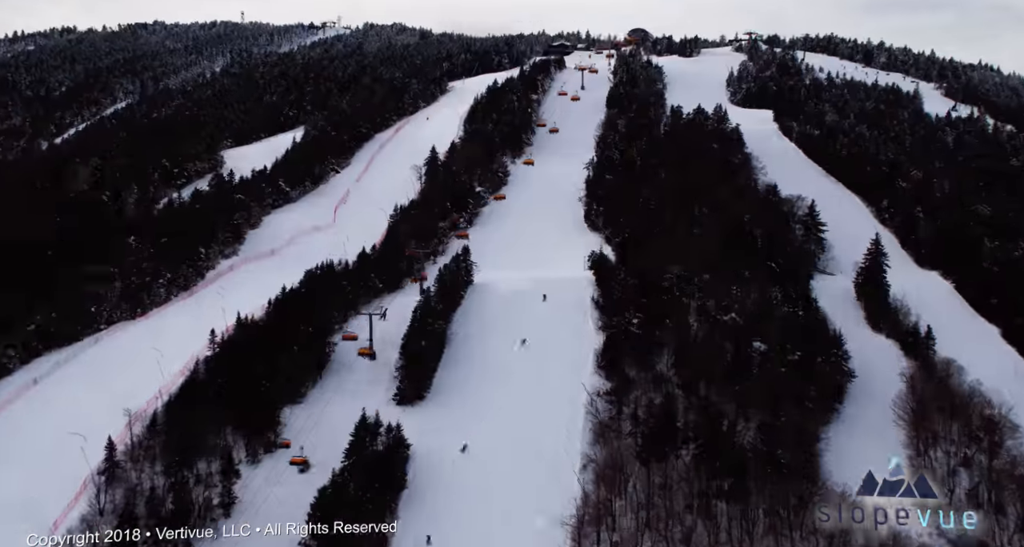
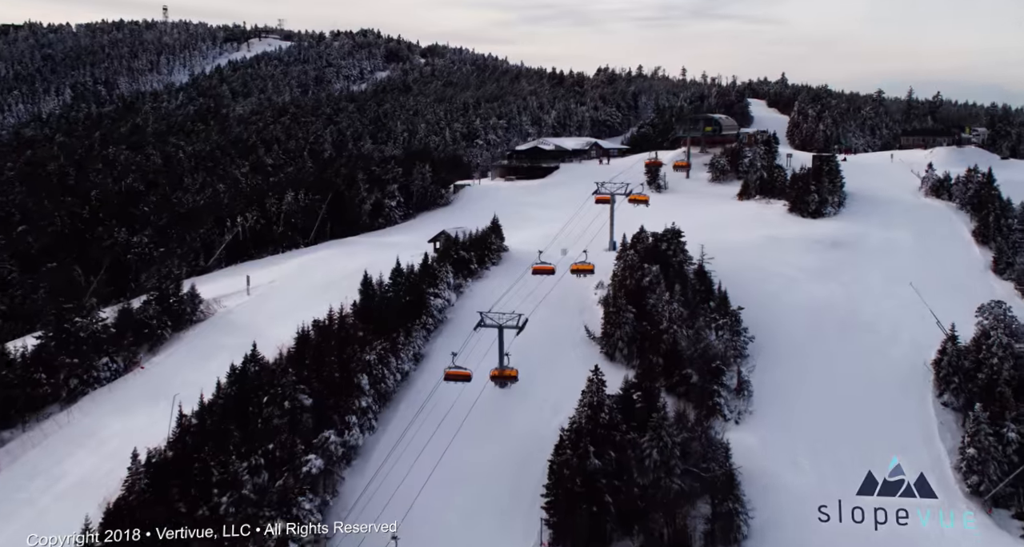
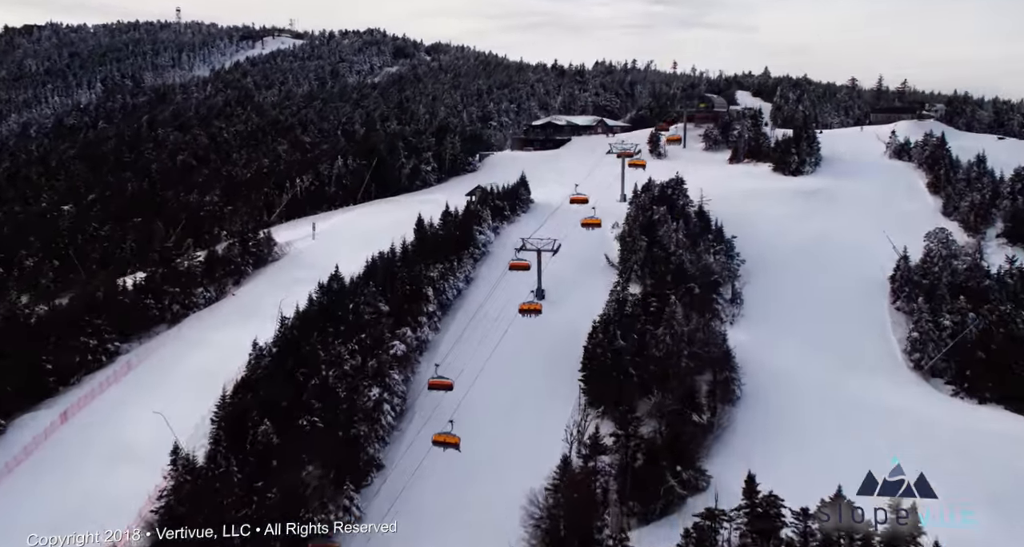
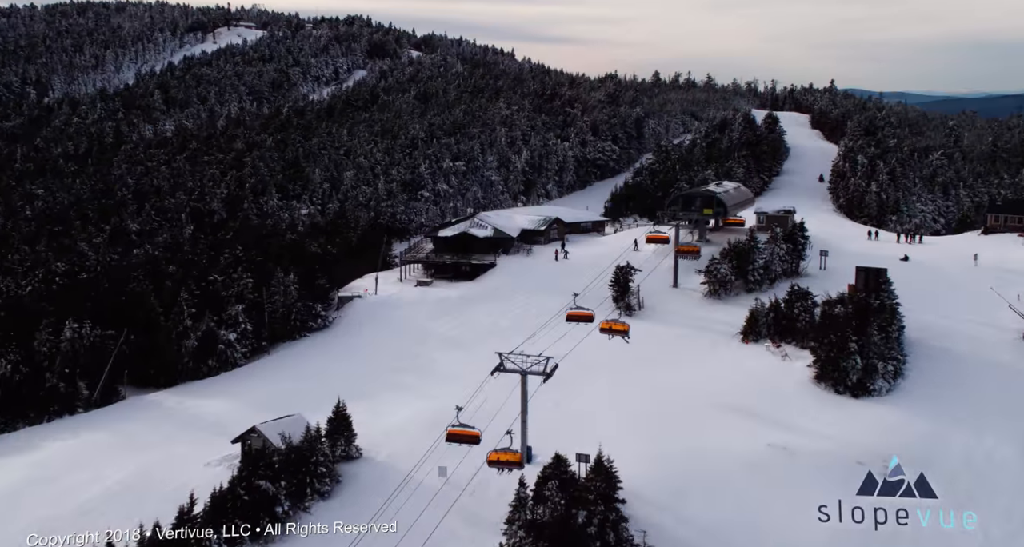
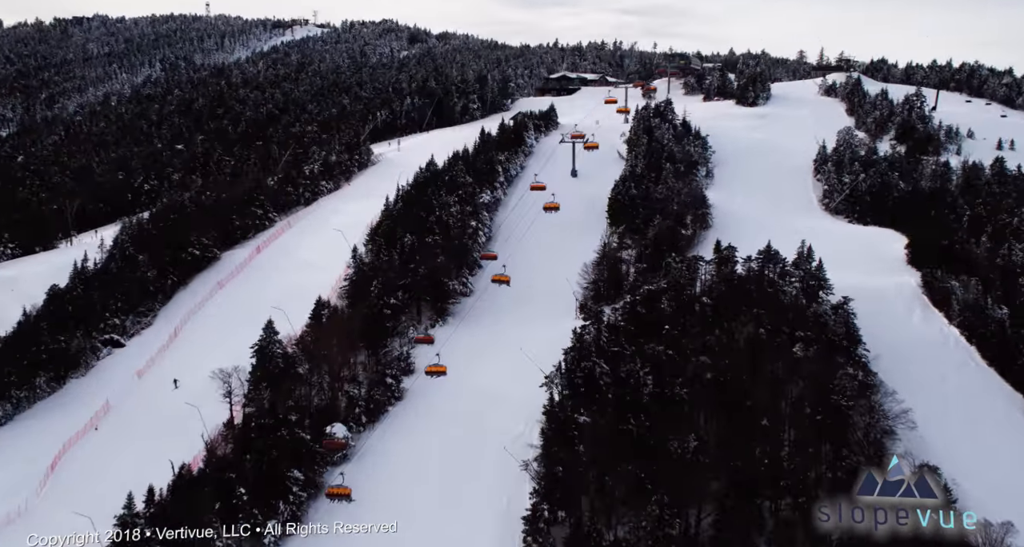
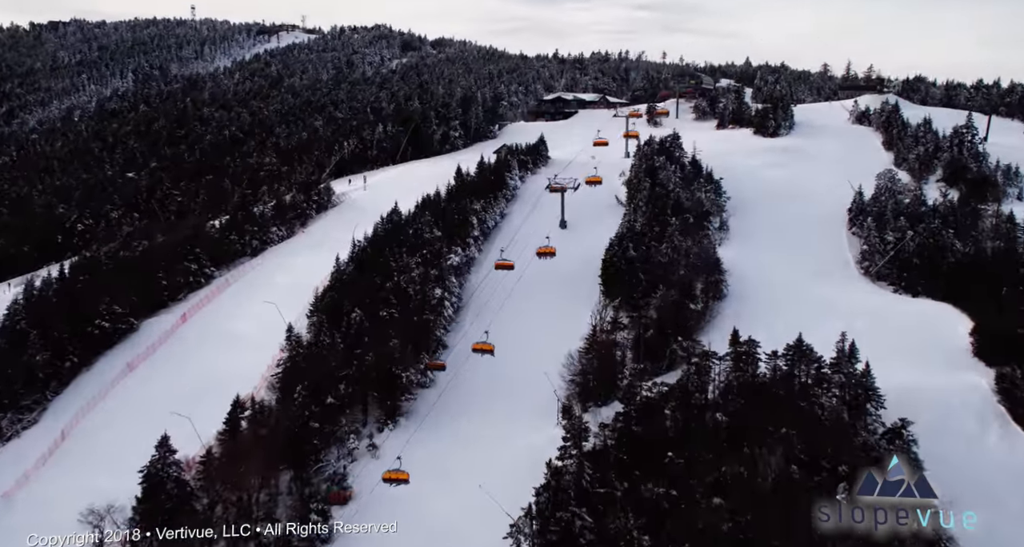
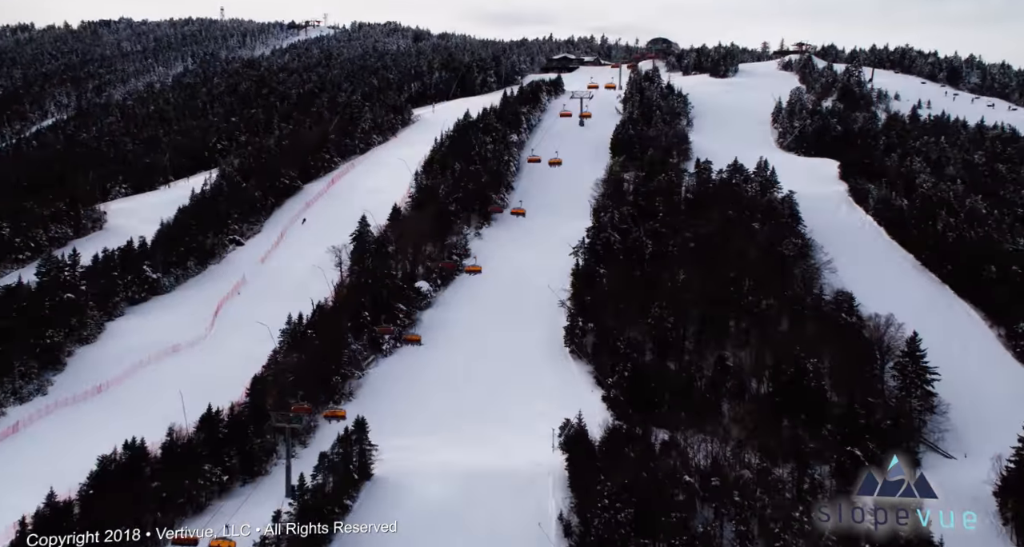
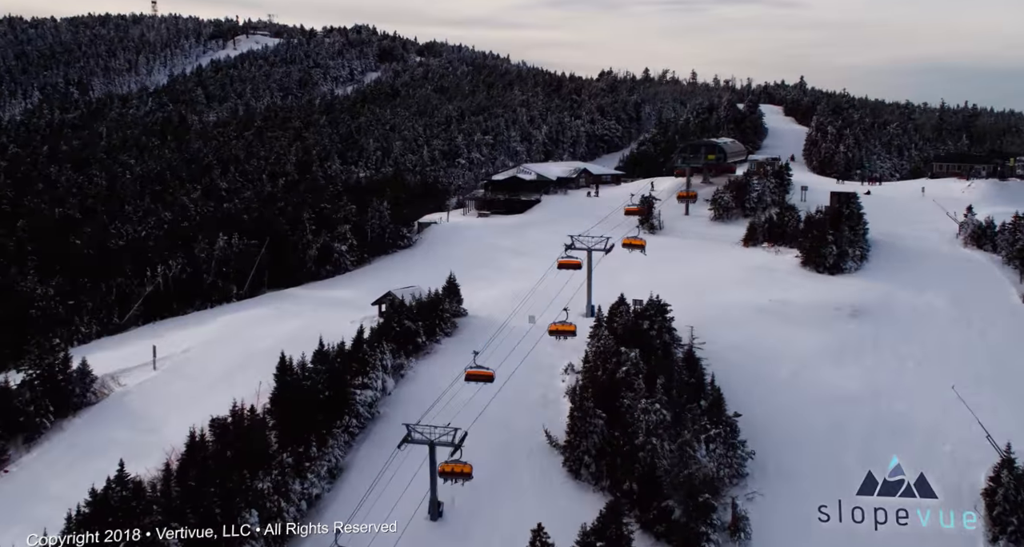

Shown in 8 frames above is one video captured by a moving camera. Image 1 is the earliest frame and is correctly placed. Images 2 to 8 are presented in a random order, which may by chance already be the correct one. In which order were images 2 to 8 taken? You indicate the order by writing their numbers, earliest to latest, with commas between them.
7, 5, 6, 3, 2, 8, 4
